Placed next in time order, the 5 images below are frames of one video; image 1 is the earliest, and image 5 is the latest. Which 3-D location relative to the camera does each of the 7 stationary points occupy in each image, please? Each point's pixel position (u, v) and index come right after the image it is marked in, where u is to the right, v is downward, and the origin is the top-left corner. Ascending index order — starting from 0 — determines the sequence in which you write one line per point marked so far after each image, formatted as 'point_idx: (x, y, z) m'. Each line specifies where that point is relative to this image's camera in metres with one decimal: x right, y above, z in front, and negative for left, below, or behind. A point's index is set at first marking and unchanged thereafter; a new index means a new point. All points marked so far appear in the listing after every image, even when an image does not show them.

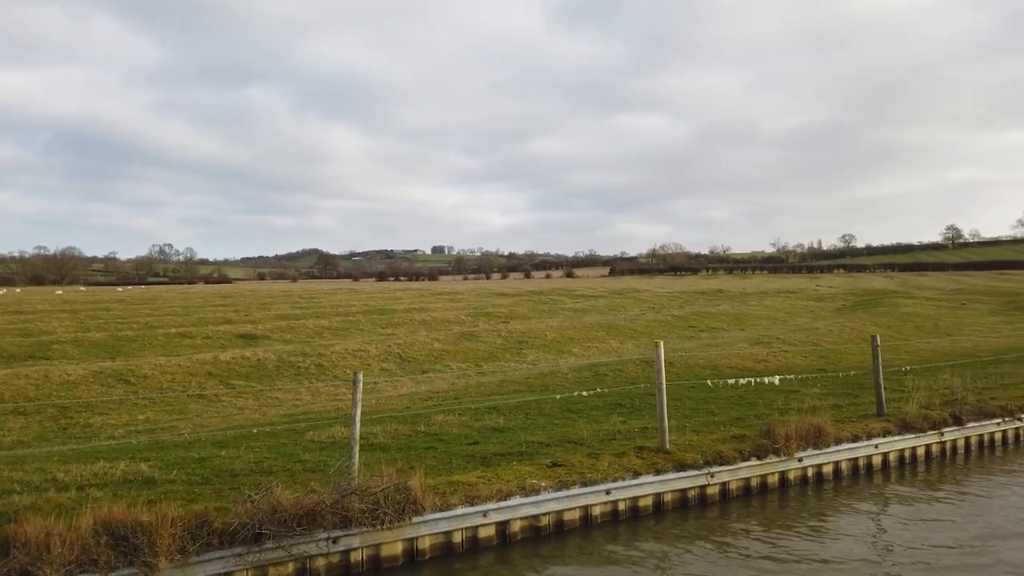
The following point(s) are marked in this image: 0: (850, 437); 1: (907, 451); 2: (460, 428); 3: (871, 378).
0: (+6.2, -2.7, +11.8) m
1: (+7.5, -3.1, +12.2) m
2: (-1.1, -2.9, +13.1) m
3: (+11.1, -2.8, +20.0) m
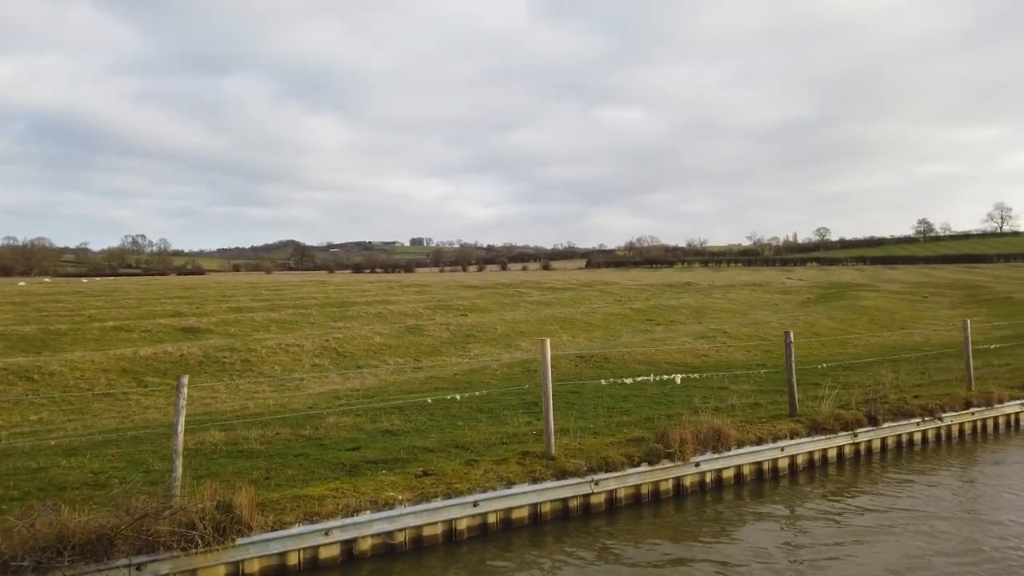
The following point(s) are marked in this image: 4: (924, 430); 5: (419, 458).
0: (+4.2, -2.6, +11.1) m
1: (+5.5, -3.0, +11.5) m
2: (-3.1, -2.7, +12.2) m
3: (+8.8, -2.6, +19.4) m
4: (+8.2, -2.8, +12.9) m
5: (-1.5, -2.7, +10.0) m
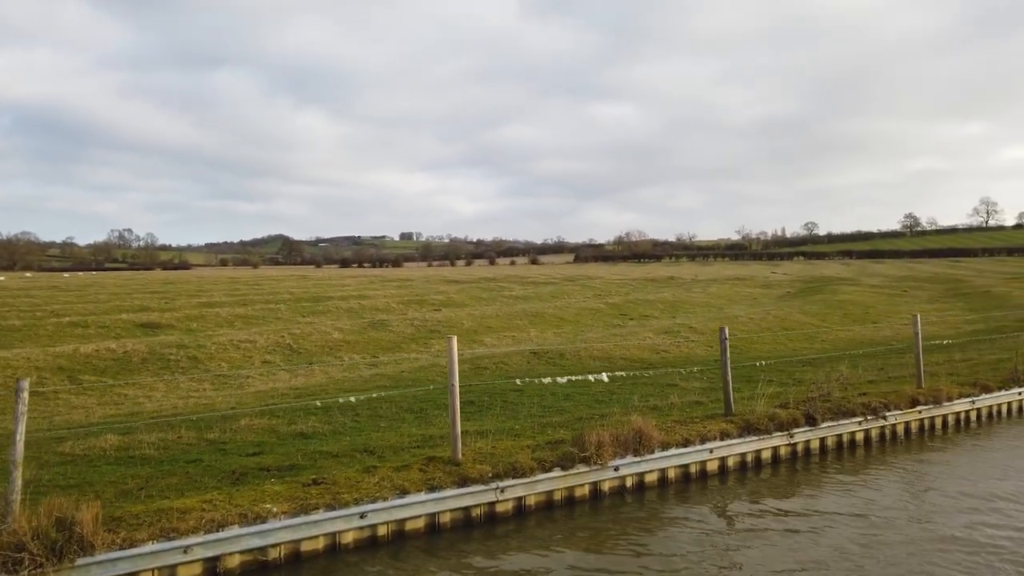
0: (+2.8, -2.5, +10.6) m
1: (+4.0, -2.9, +11.0) m
2: (-4.6, -2.6, +11.5) m
3: (+7.3, -2.4, +18.9) m
4: (+6.8, -2.7, +12.4) m
5: (-2.9, -2.6, +9.3) m
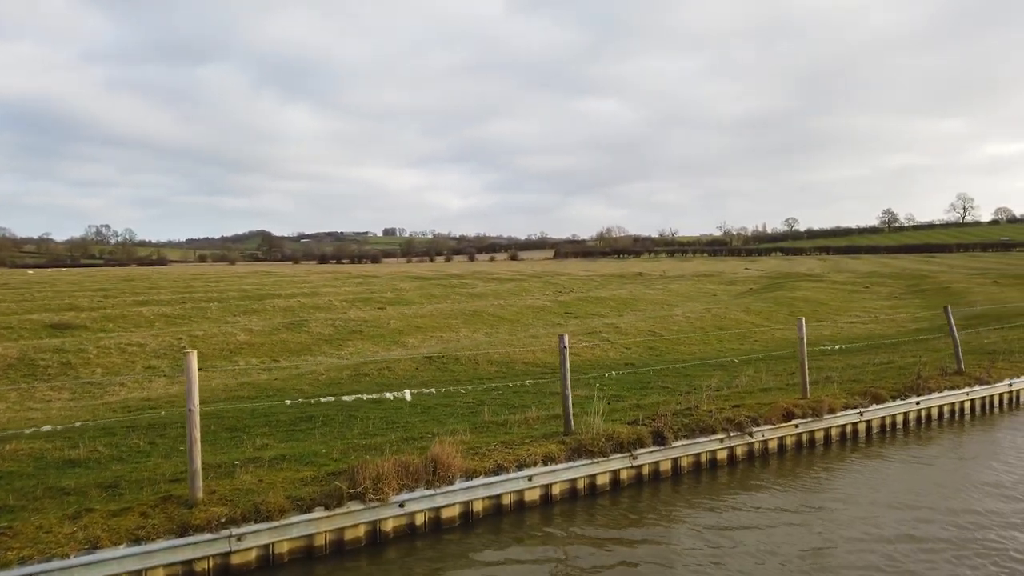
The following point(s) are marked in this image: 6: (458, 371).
0: (-0.3, -2.6, +9.1) m
1: (+1.0, -2.9, +9.6) m
2: (-7.6, -2.7, +9.8) m
3: (+4.1, -2.4, +17.6) m
4: (+3.7, -2.7, +11.0) m
5: (-5.8, -2.6, +7.7) m
6: (-1.6, -2.4, +18.4) m
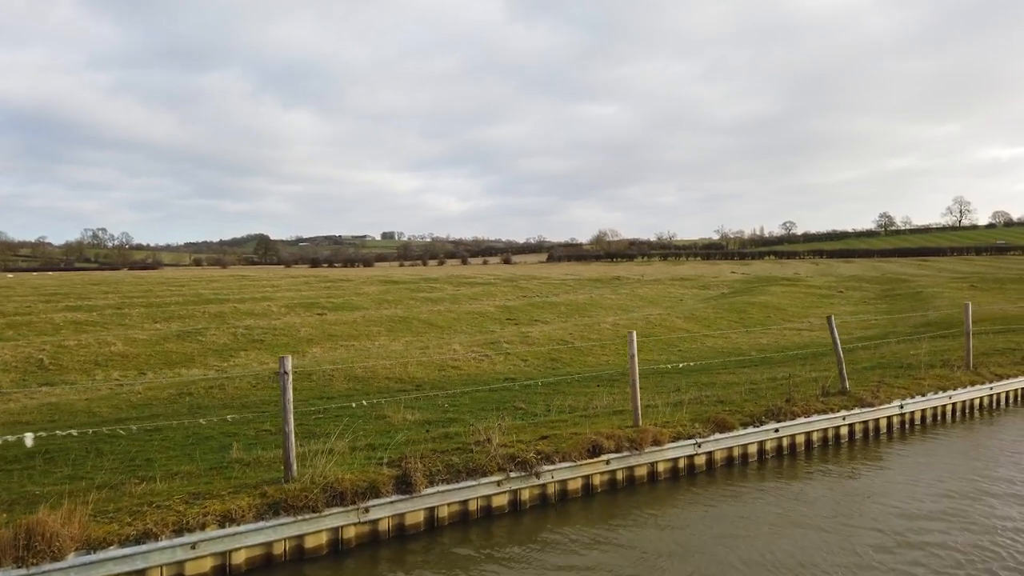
0: (-4.0, -2.7, +7.0) m
1: (-2.8, -3.0, +7.4) m
2: (-11.4, -2.8, +7.7) m
3: (+0.3, -2.6, +15.5) m
4: (0.0, -2.9, +8.9) m
5: (-9.6, -2.7, +5.6) m
6: (-5.4, -2.6, +16.3) m
